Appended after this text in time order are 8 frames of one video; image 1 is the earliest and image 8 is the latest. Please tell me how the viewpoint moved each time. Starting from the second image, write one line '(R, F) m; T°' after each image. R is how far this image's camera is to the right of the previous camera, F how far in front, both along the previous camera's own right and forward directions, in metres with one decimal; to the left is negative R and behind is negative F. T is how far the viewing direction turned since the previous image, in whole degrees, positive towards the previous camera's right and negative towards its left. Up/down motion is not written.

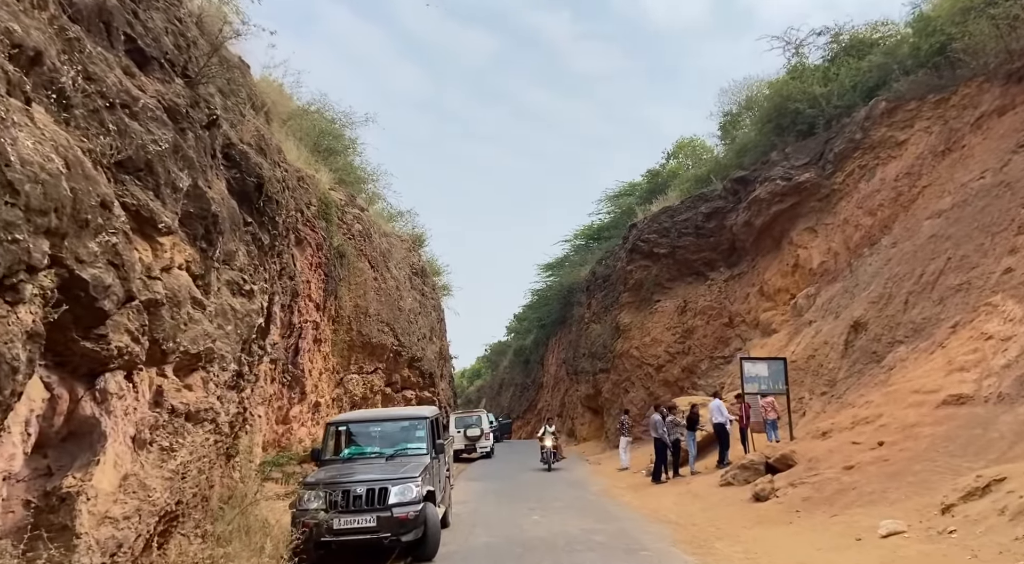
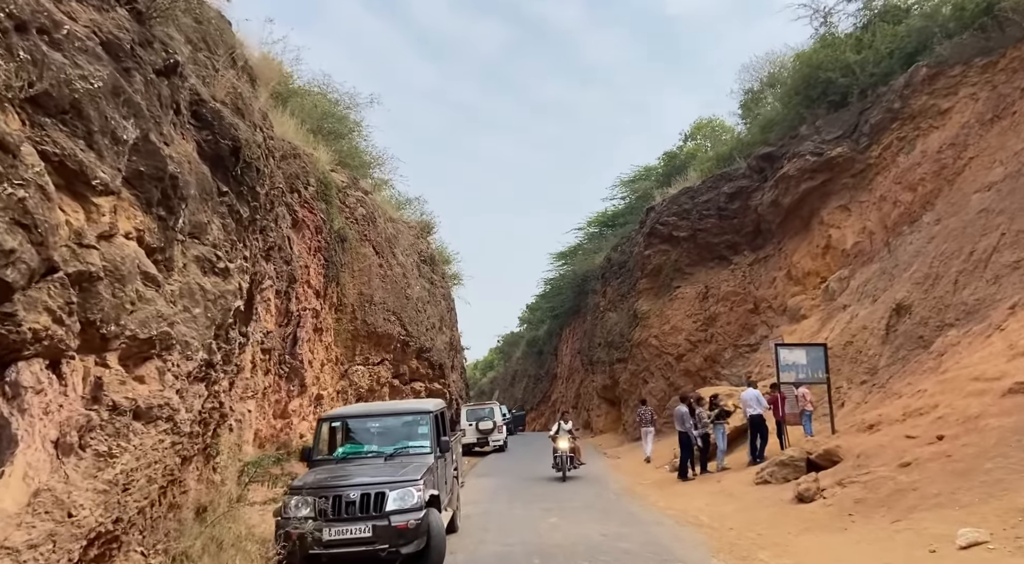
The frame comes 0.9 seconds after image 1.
(0.0, +1.1) m; -1°
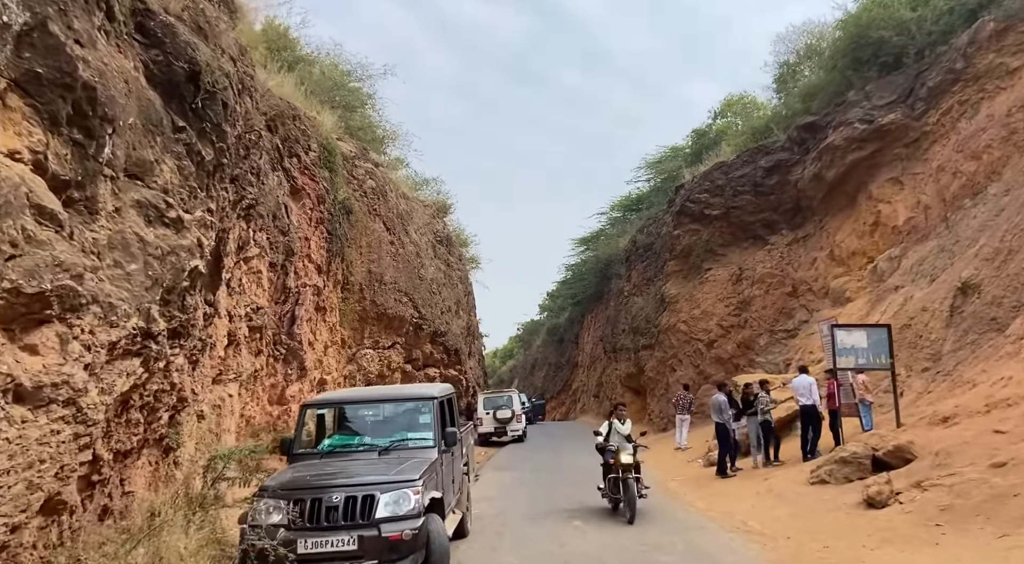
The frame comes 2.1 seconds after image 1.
(0.0, +1.4) m; -2°
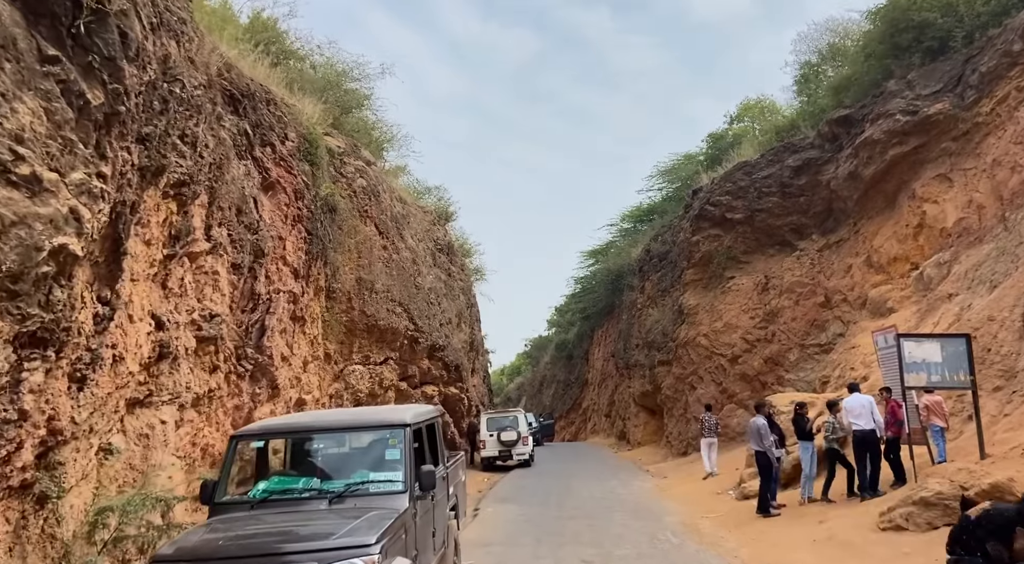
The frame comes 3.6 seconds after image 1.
(+0.1, +1.7) m; -1°
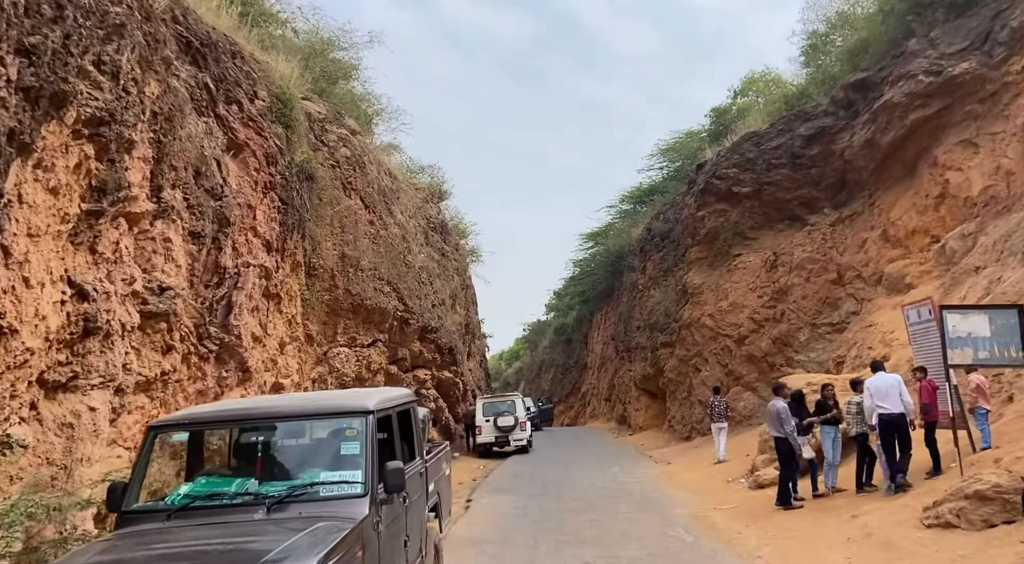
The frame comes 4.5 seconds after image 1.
(+0.1, +1.1) m; 0°
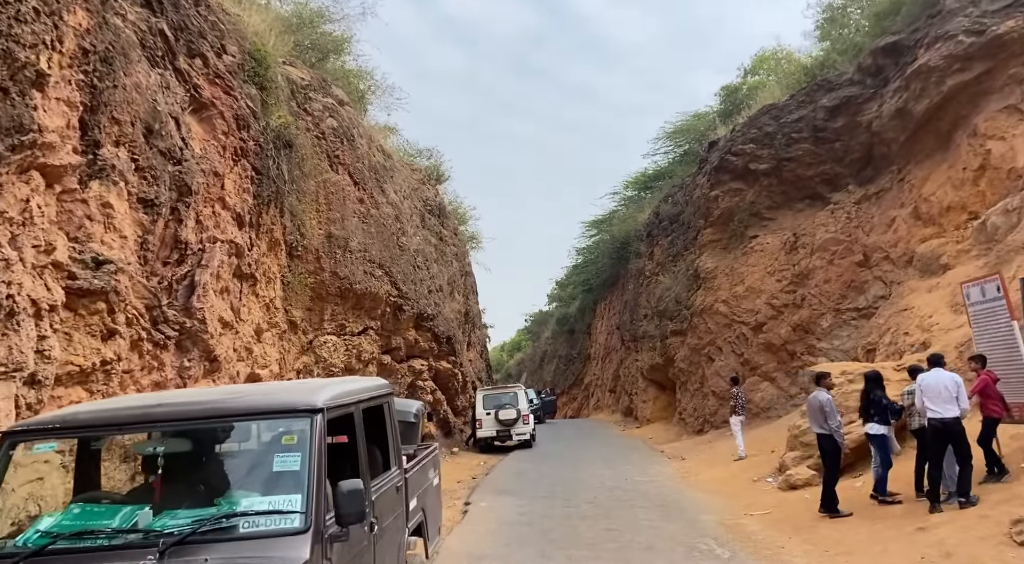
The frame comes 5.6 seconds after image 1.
(0.0, +1.3) m; 0°
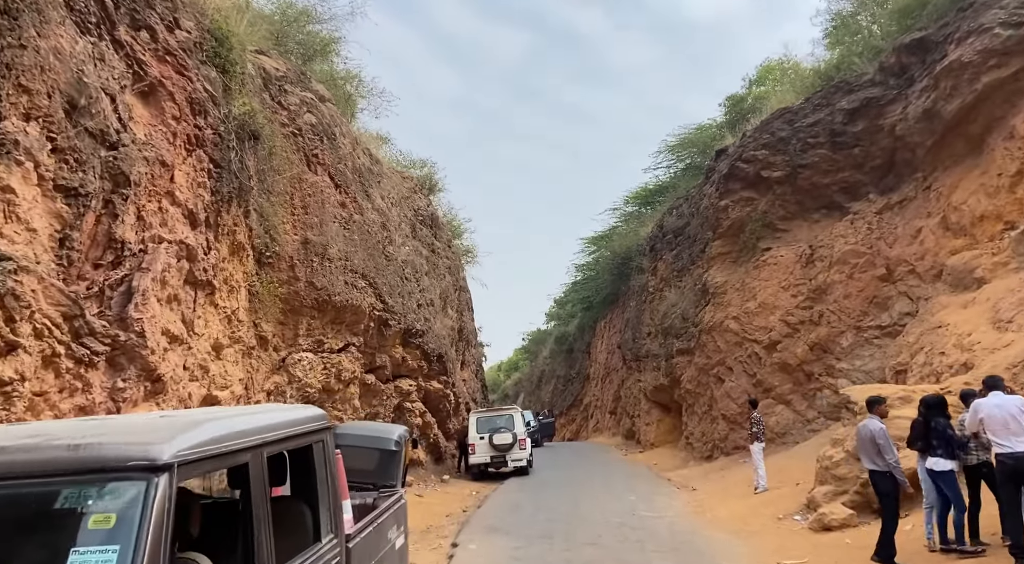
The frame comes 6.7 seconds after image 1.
(+0.1, +1.3) m; 0°
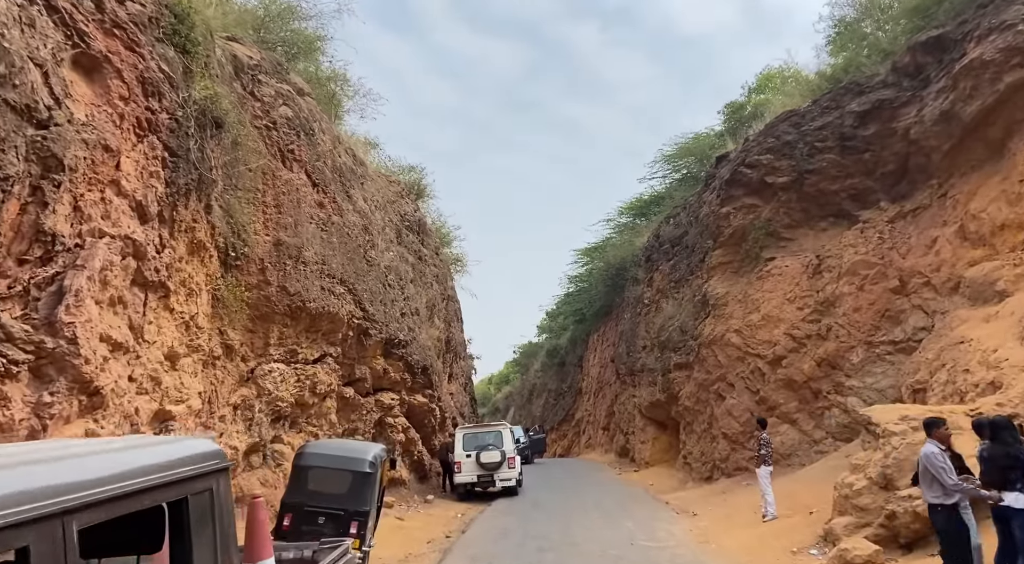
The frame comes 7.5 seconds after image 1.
(0.0, +0.9) m; +1°
